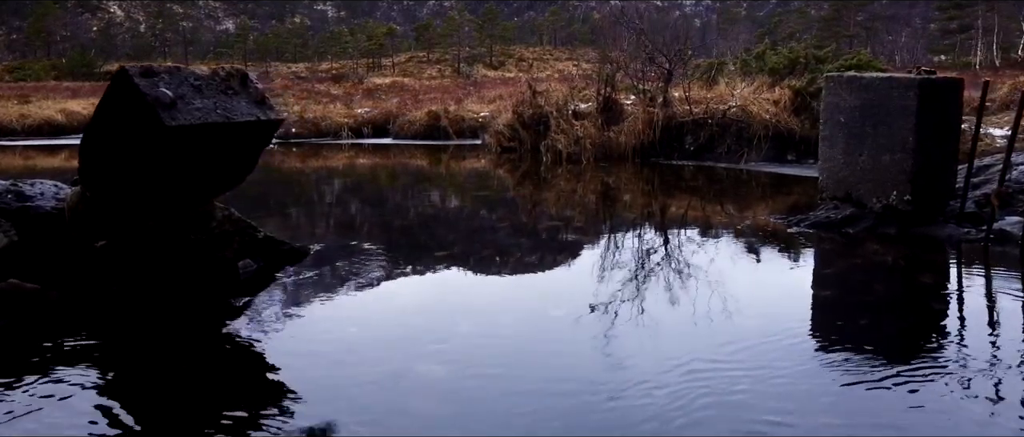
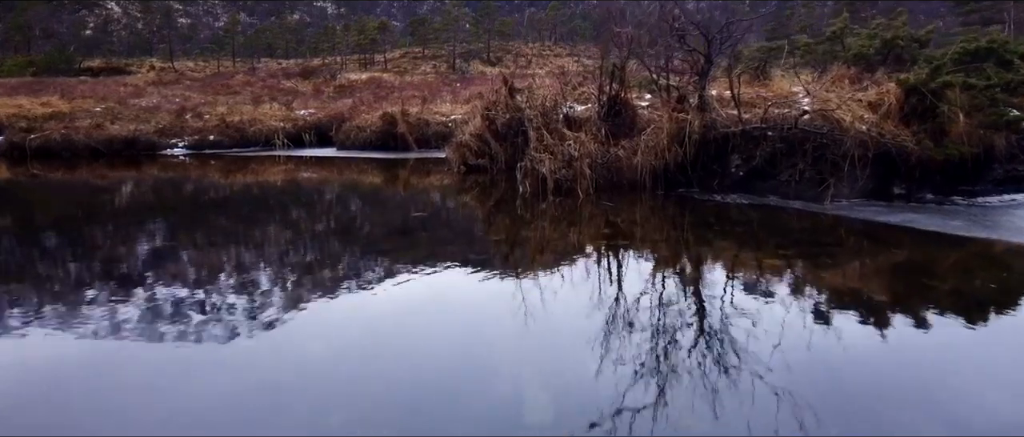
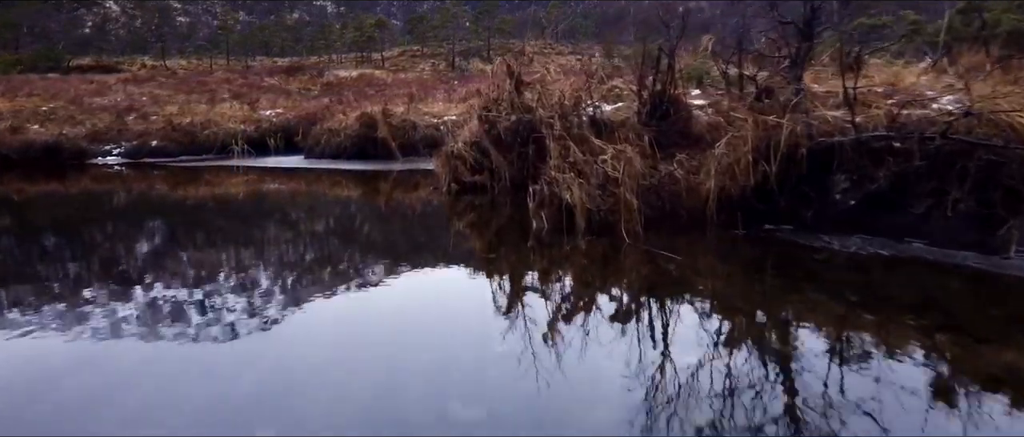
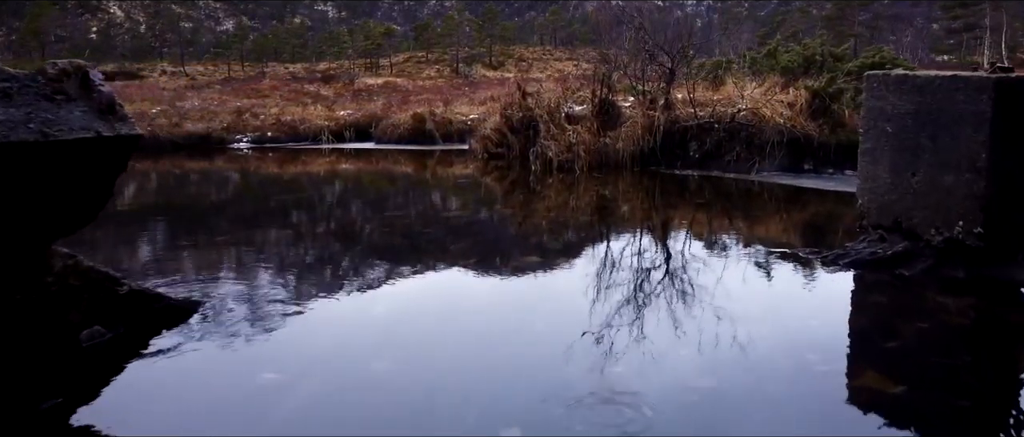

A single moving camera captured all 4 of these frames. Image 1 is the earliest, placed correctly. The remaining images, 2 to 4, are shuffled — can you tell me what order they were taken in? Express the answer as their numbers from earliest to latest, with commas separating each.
4, 2, 3
